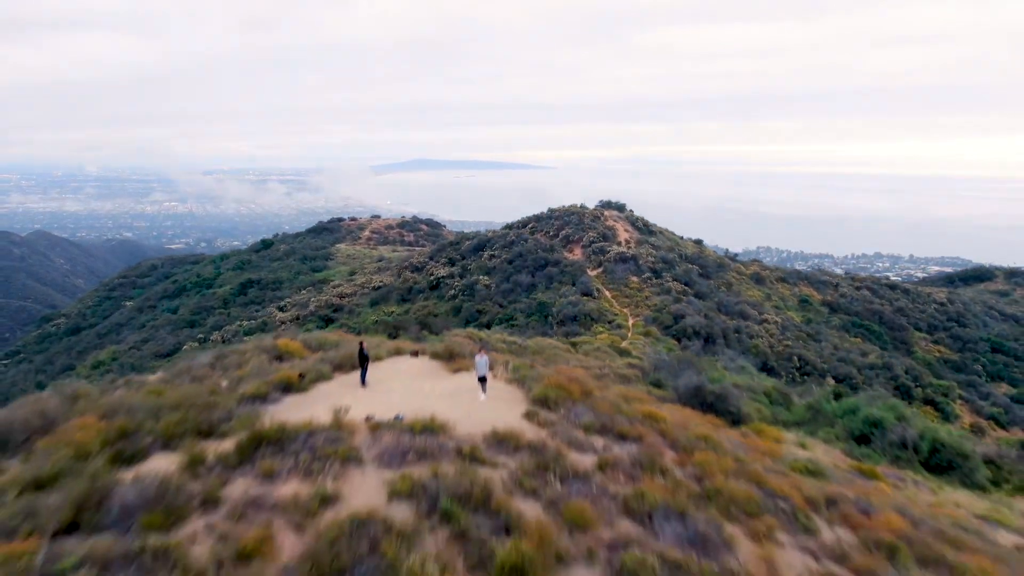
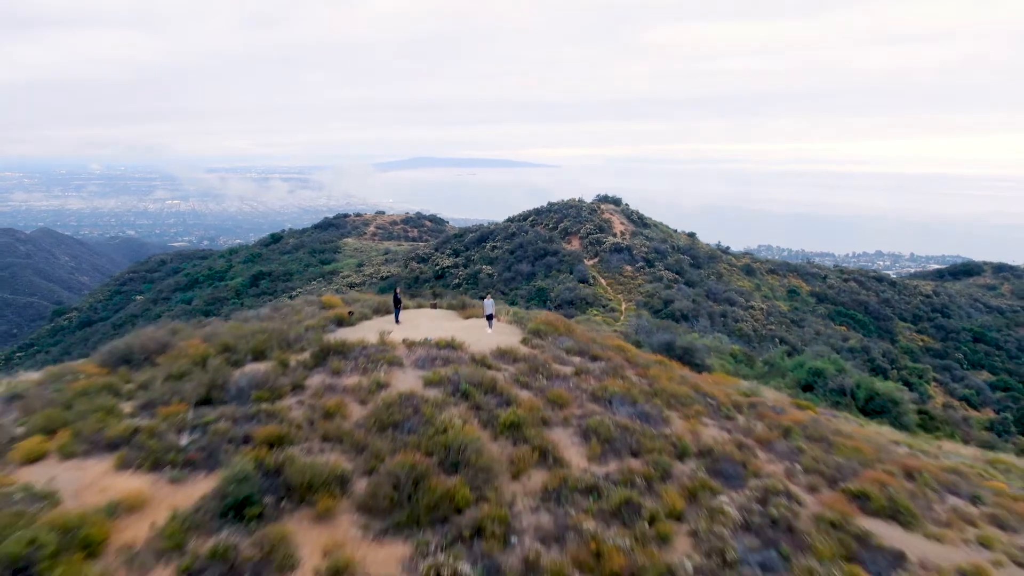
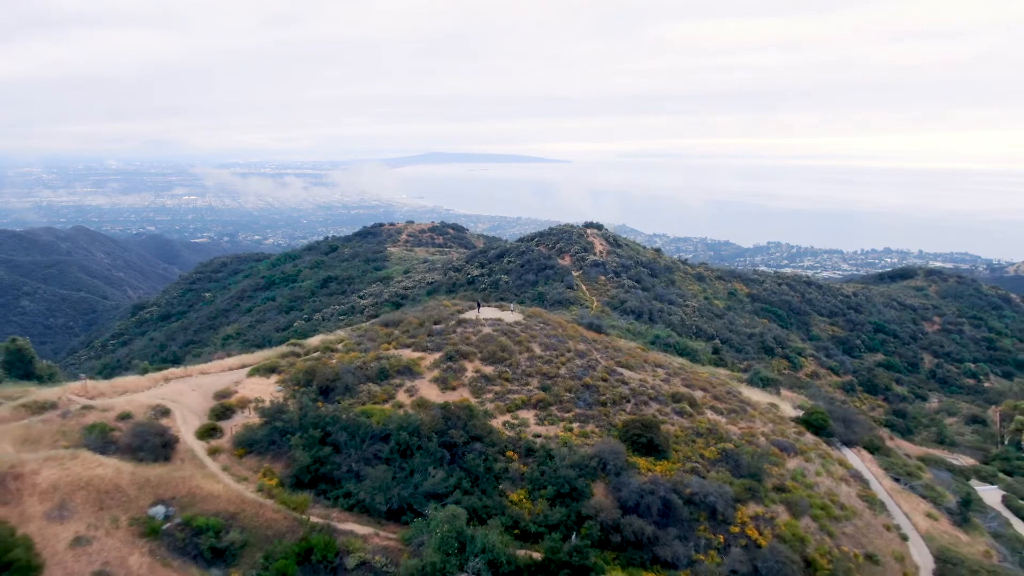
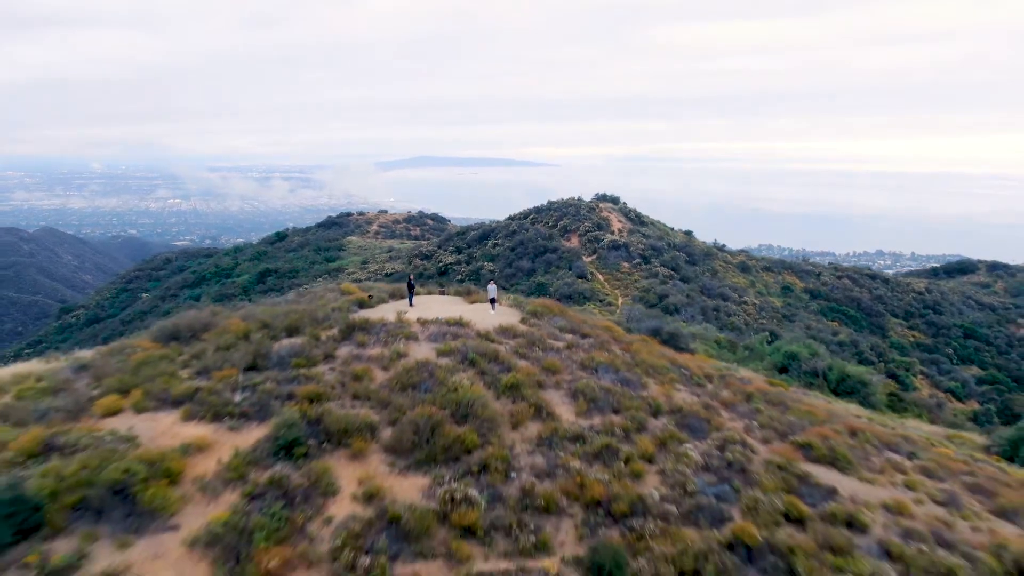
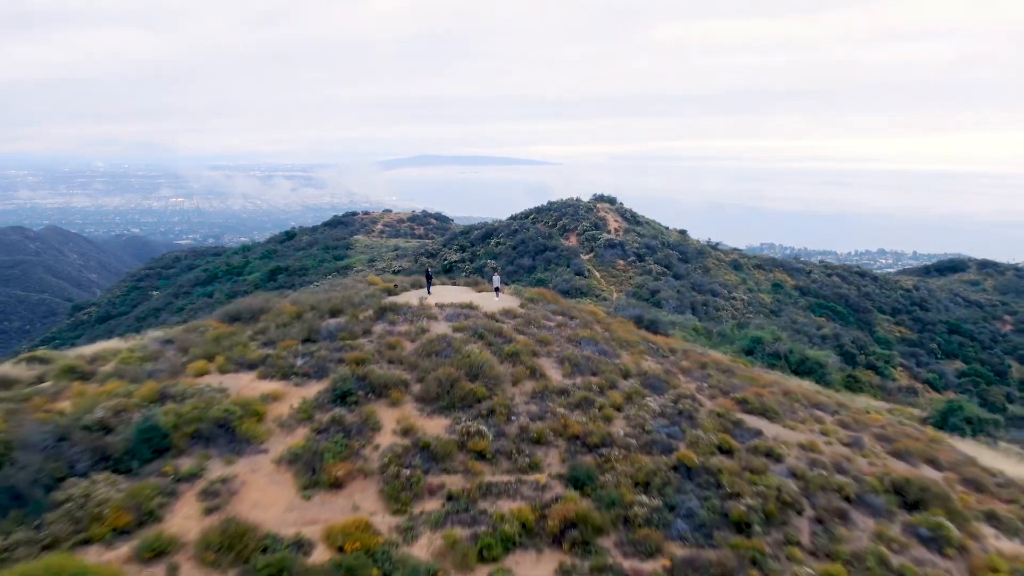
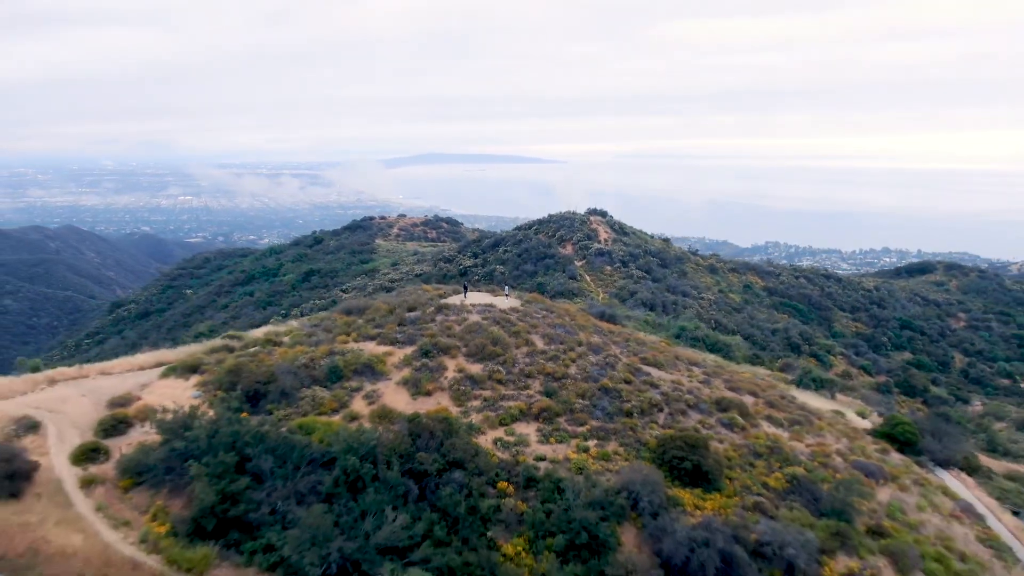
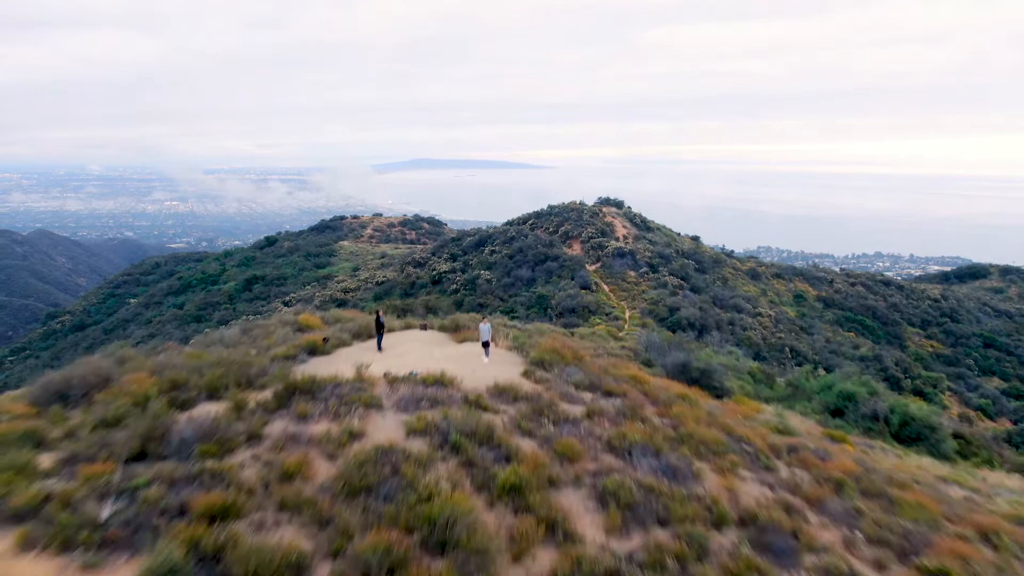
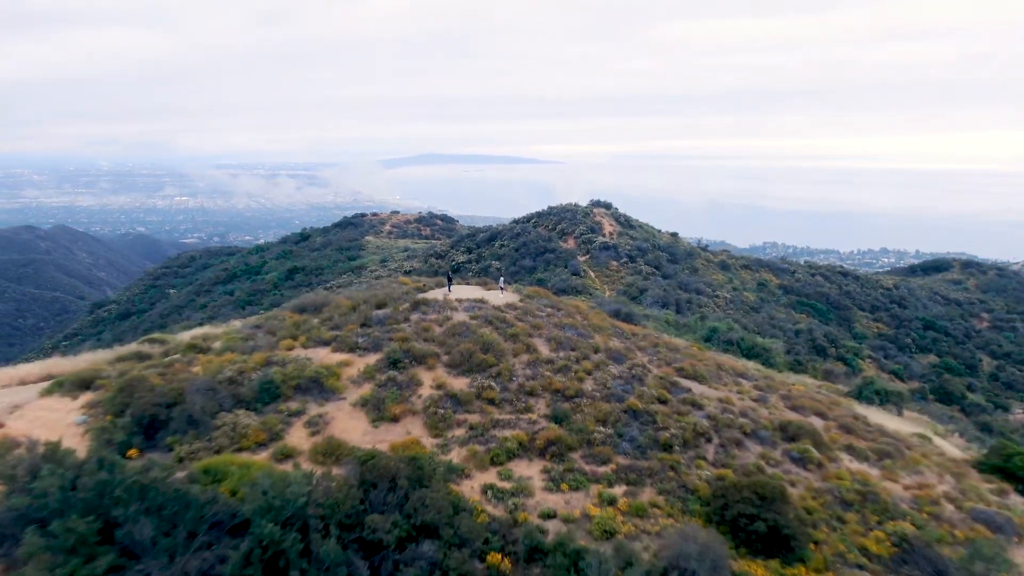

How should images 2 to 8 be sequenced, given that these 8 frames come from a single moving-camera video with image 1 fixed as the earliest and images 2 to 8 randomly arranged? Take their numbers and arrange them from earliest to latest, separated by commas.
7, 2, 4, 5, 8, 6, 3
